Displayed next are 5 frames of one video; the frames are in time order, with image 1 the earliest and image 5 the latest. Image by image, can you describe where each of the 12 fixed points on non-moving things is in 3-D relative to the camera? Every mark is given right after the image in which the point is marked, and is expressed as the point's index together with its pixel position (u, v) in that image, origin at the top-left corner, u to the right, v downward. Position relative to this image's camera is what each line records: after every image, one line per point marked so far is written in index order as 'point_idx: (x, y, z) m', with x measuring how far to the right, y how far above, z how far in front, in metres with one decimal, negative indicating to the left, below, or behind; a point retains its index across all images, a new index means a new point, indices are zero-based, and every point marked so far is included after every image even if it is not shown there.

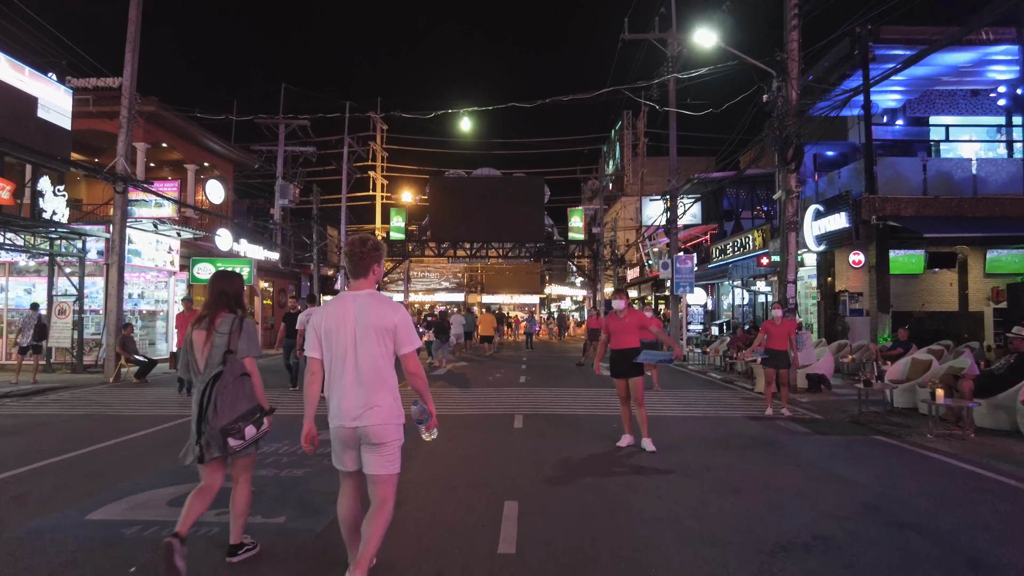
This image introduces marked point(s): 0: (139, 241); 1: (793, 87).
0: (-11.0, +1.4, +19.1) m
1: (+5.4, +3.9, +12.4) m
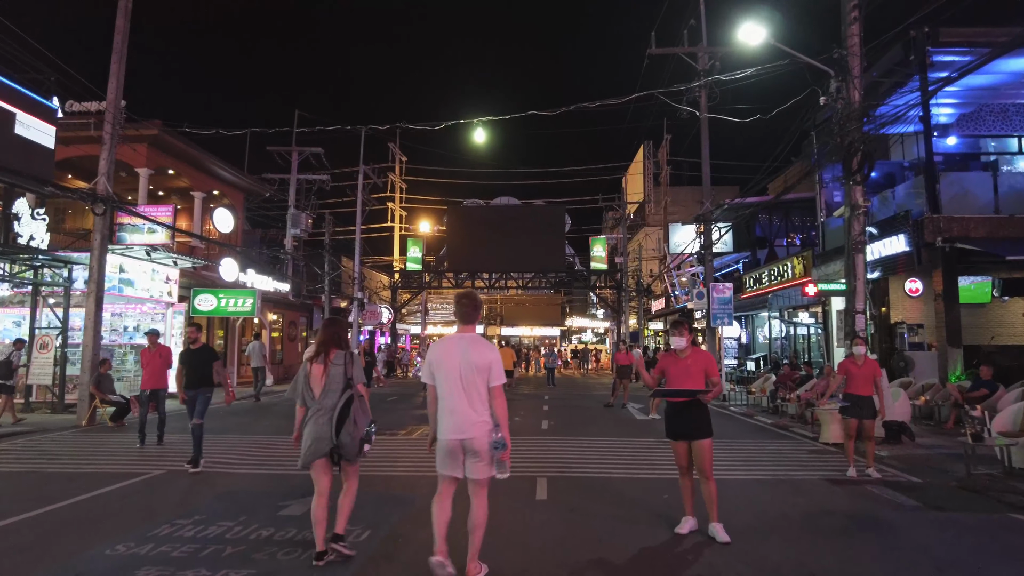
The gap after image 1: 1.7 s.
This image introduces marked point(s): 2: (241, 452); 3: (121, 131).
0: (-10.5, +0.5, +17.8) m
1: (+5.7, +3.3, +10.8) m
2: (-4.3, -2.6, +10.3) m
3: (-8.2, +3.3, +13.6) m
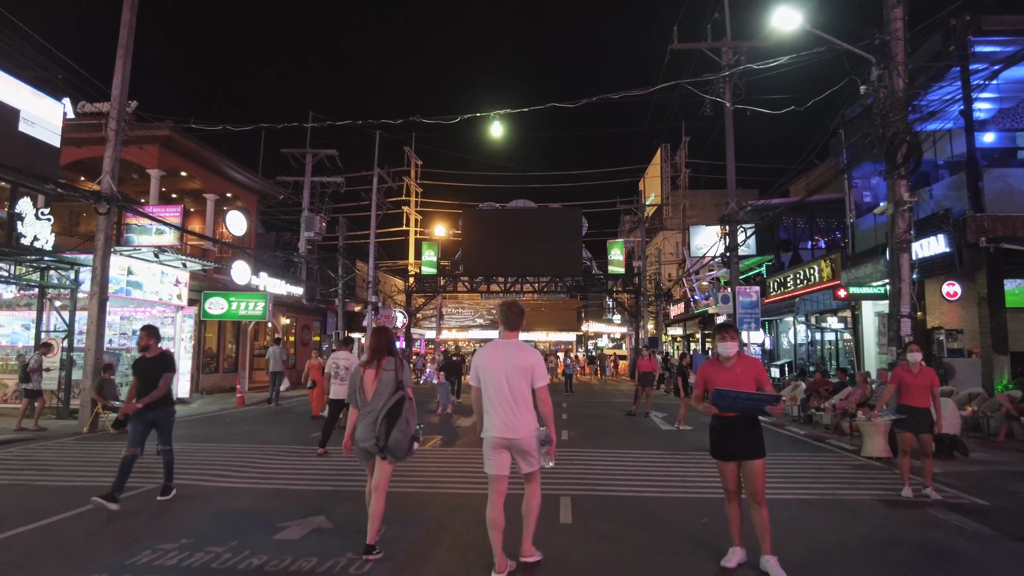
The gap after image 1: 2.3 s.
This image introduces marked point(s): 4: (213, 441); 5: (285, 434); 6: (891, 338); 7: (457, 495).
0: (-10.0, +0.4, +17.4) m
1: (+6.0, +3.3, +10.1) m
2: (-4.0, -2.7, +9.7) m
3: (-7.8, +3.2, +13.1) m
4: (-5.5, -2.8, +11.9) m
5: (-4.3, -2.8, +12.3) m
6: (+5.8, -0.7, +9.9) m
7: (-0.6, -2.4, +7.5) m
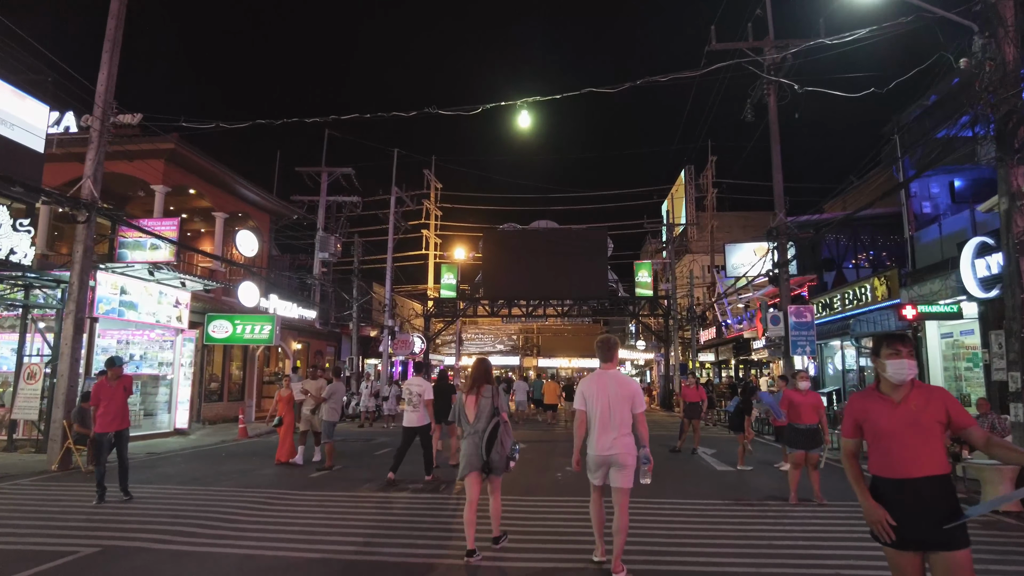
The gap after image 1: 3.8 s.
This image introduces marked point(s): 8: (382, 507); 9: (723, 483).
0: (-9.3, -0.1, +16.1) m
1: (+6.4, +3.2, +8.4) m
2: (-3.6, -2.8, +8.1) m
3: (-7.3, +2.9, +11.8) m
4: (-5.0, -3.1, +10.2) m
5: (-3.8, -3.0, +10.6) m
6: (+6.2, -0.9, +8.0) m
7: (-0.3, -2.5, +5.8) m
8: (-1.7, -2.9, +8.6) m
9: (+3.4, -3.1, +10.5) m
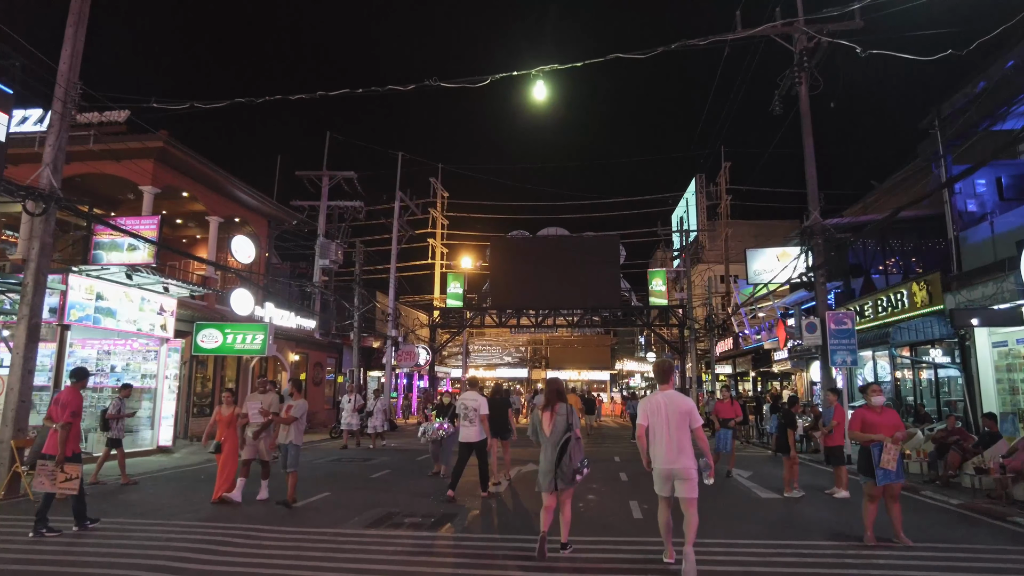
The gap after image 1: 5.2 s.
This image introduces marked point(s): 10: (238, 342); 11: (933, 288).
0: (-9.1, -0.2, +14.8) m
1: (+6.6, +3.2, +7.0) m
2: (-3.4, -2.8, +6.7) m
3: (-7.1, +2.9, +10.6) m
4: (-4.8, -3.1, +8.9) m
5: (-3.6, -3.1, +9.2) m
6: (+6.3, -0.8, +6.5) m
7: (-0.1, -2.4, +4.4) m
8: (-1.6, -2.9, +7.2) m
9: (+3.6, -3.1, +9.0) m
10: (-7.8, -1.5, +18.6) m
11: (+11.1, 0.0, +16.8) m
